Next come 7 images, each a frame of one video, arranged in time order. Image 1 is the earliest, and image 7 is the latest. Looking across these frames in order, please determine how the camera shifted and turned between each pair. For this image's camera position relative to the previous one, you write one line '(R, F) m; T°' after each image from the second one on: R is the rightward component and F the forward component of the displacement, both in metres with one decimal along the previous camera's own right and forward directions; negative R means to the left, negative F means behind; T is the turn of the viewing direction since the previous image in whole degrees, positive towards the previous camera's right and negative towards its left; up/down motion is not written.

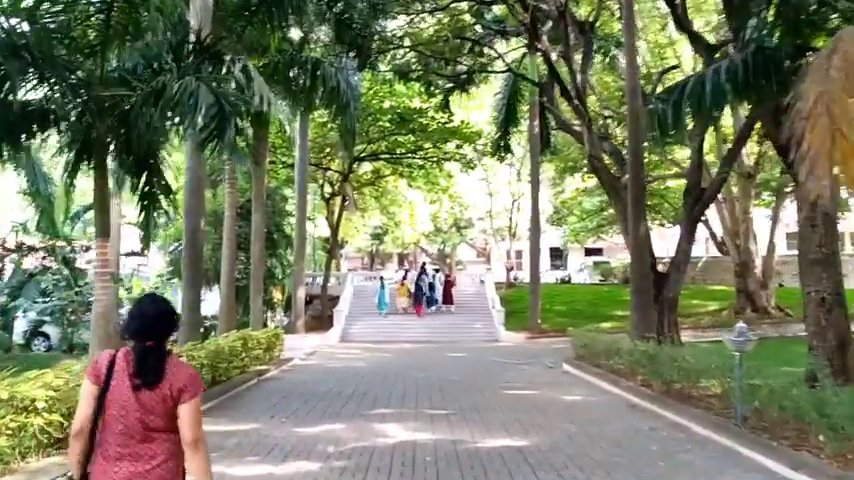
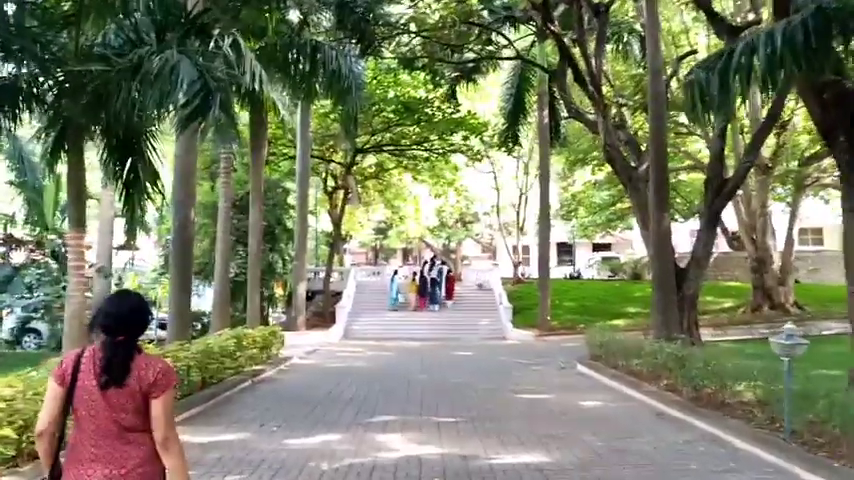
(0.0, +1.1) m; 0°
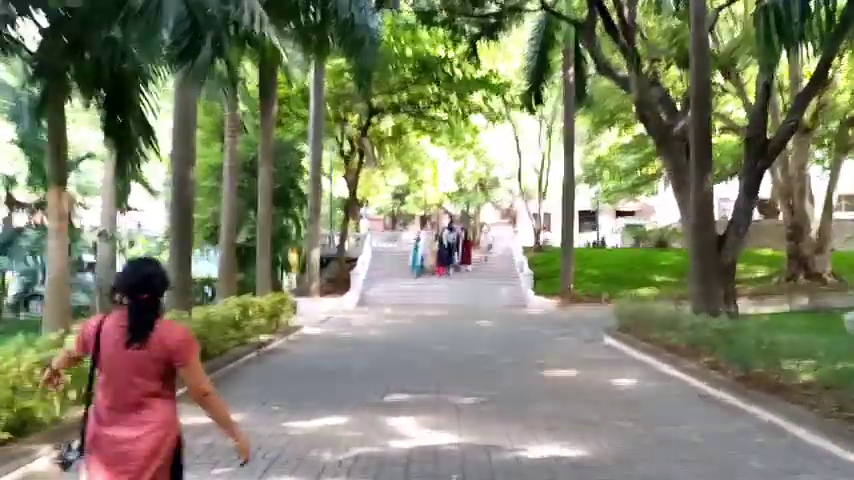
(0.0, +1.2) m; -1°
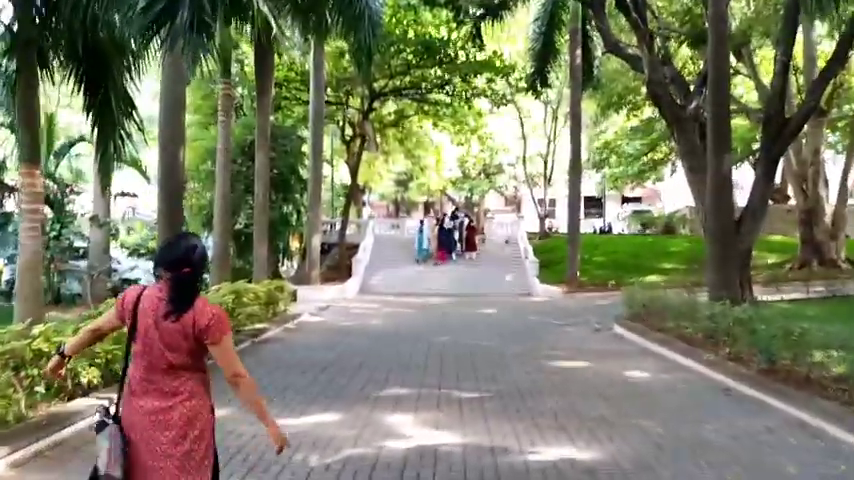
(0.0, +0.7) m; 0°
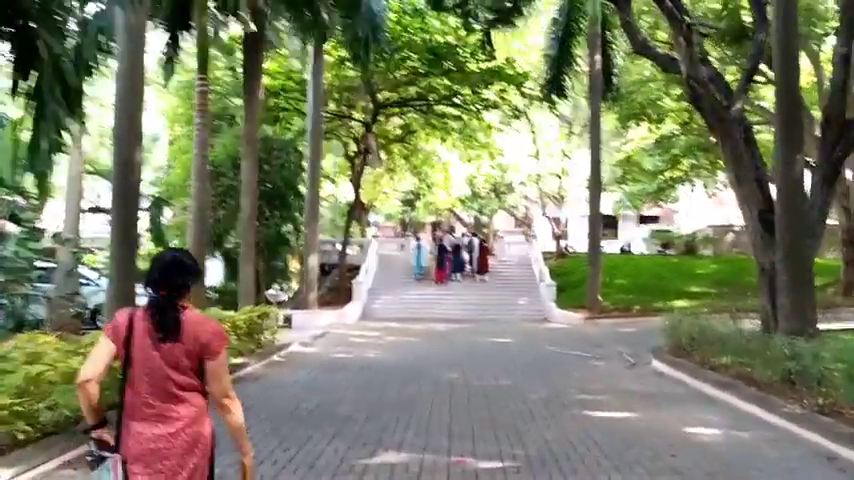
(0.0, +2.3) m; -1°
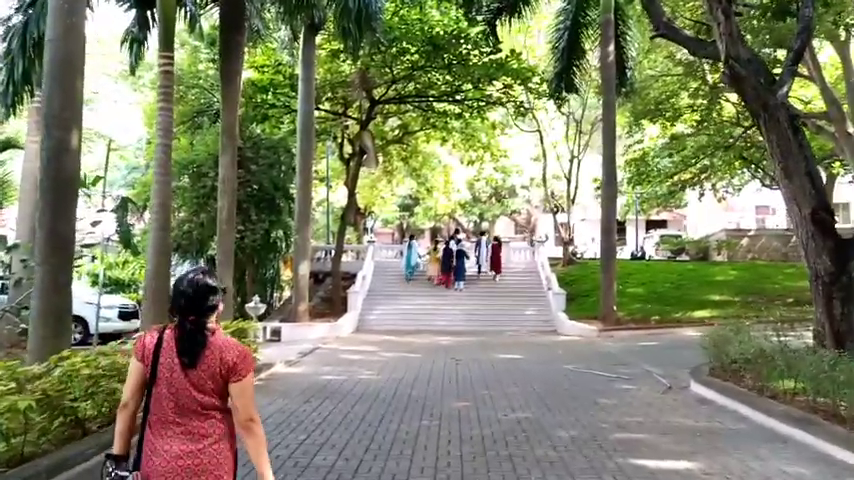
(0.0, +2.0) m; 0°
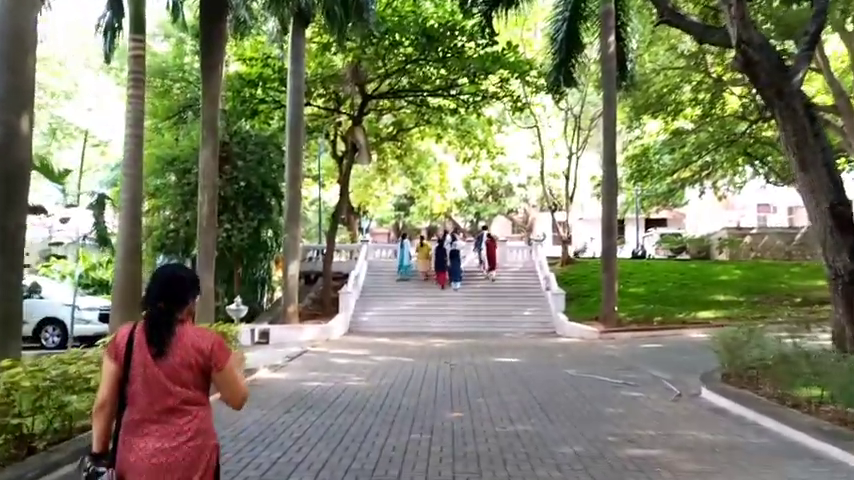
(+0.1, +0.9) m; 0°
